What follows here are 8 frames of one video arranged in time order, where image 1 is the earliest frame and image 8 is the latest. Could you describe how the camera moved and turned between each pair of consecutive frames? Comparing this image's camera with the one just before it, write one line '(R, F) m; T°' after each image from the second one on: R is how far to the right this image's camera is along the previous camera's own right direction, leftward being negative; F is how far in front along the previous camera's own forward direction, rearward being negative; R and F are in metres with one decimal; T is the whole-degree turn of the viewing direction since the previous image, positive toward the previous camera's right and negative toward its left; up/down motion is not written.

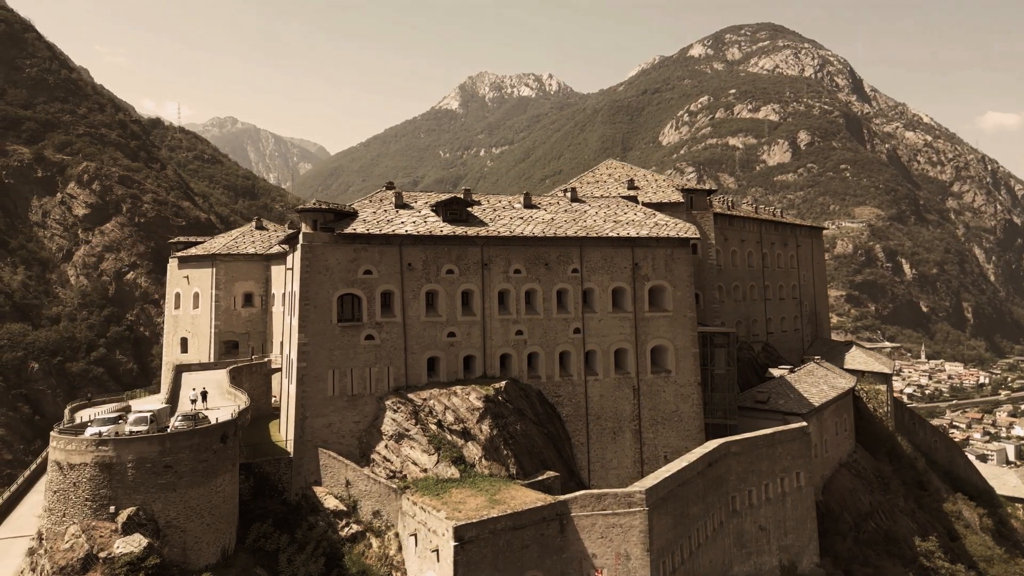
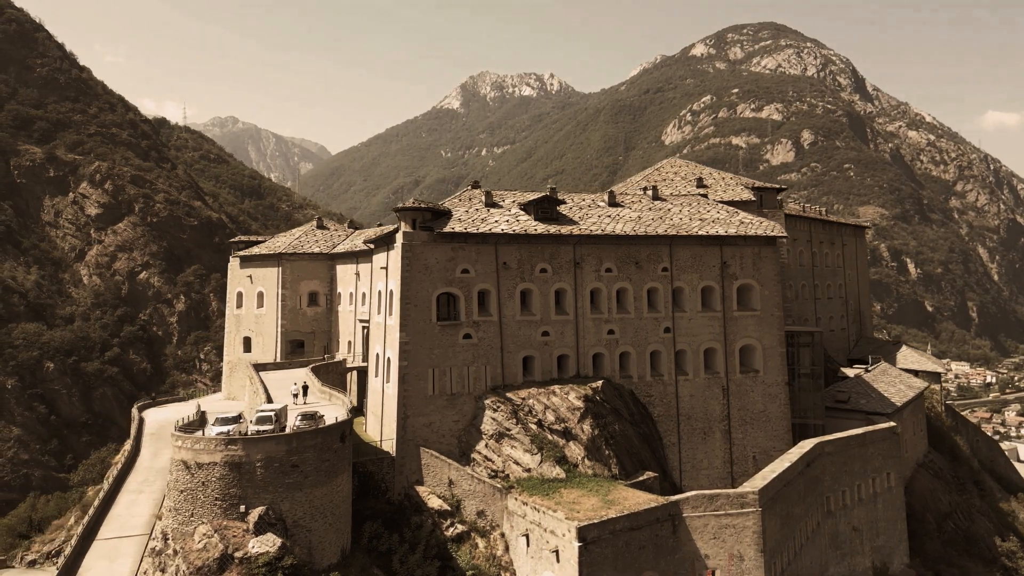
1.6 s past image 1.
(-3.8, +0.2) m; -1°
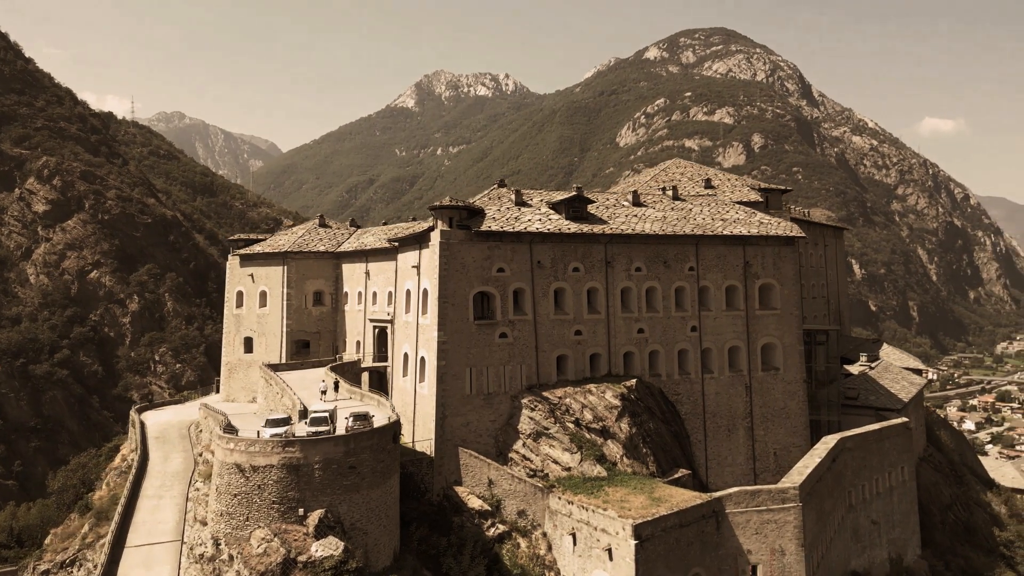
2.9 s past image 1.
(-3.1, +0.2) m; +3°
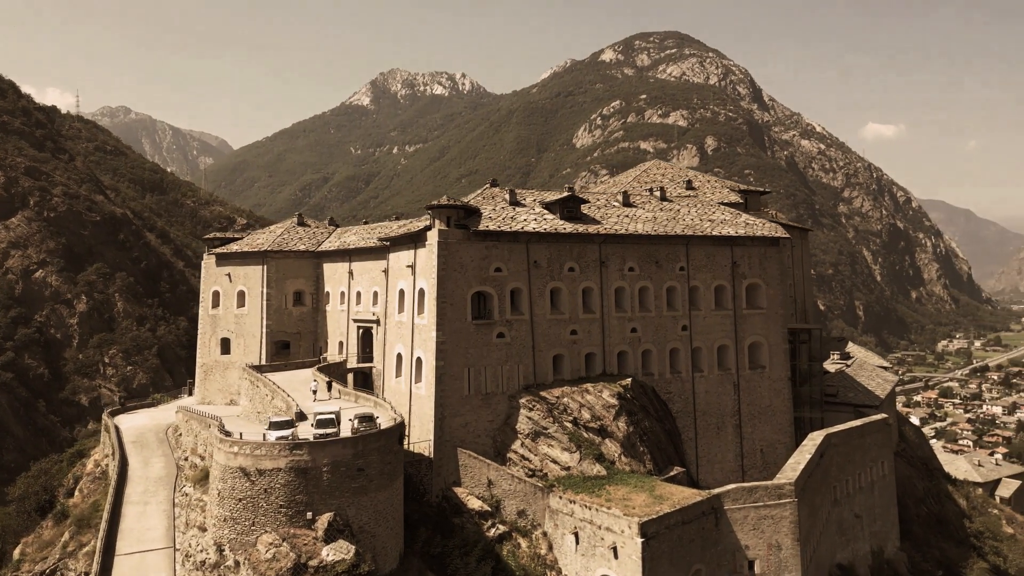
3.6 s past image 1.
(-1.6, +0.1) m; +3°
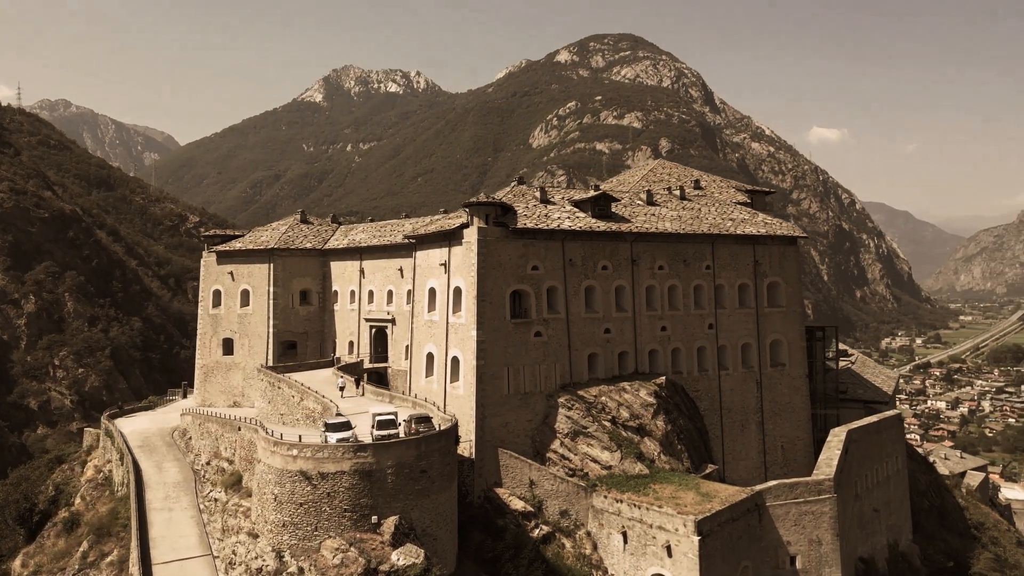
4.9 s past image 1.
(-3.1, +0.4) m; +3°
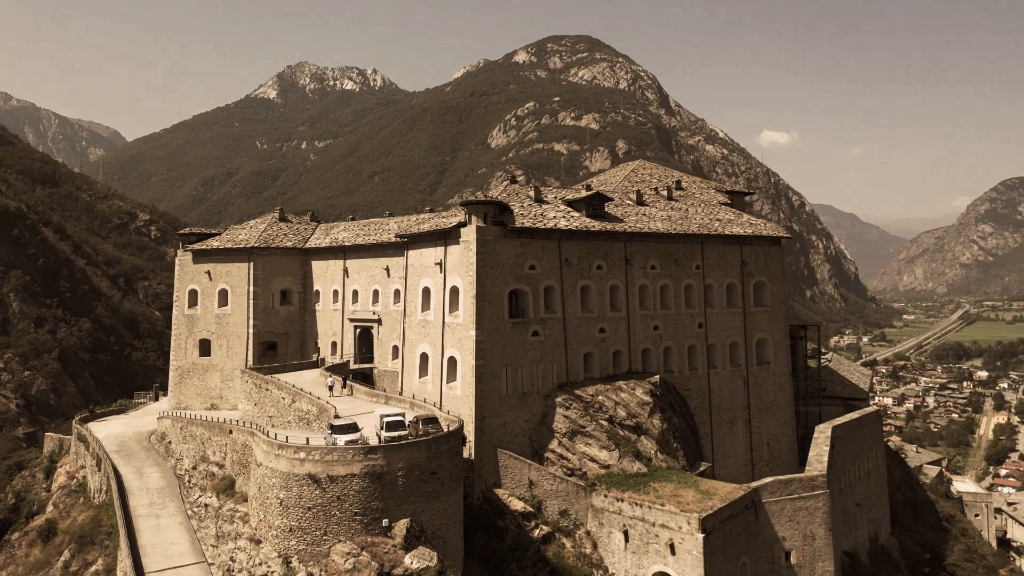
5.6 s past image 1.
(-1.5, +0.2) m; +3°
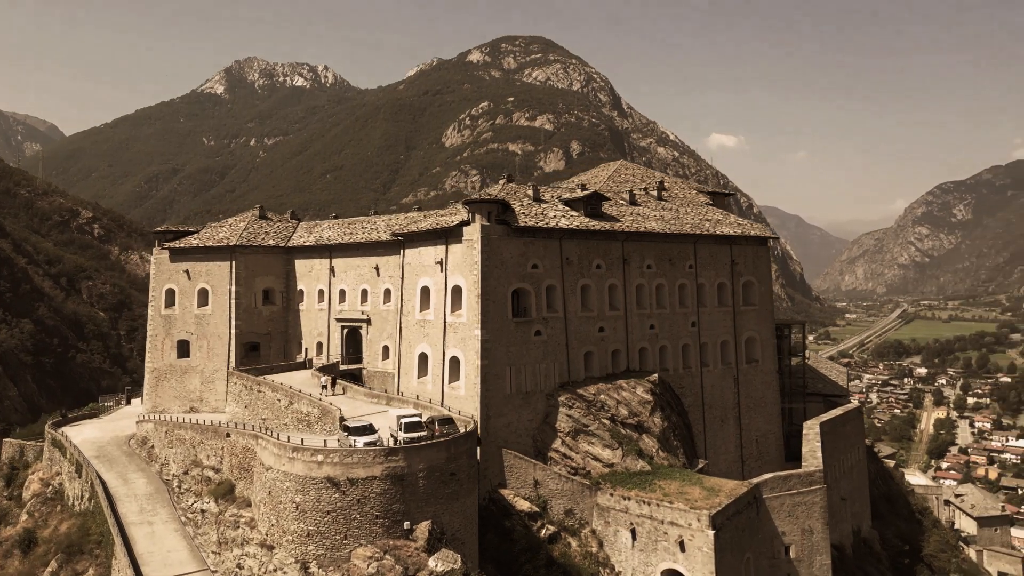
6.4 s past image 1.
(-1.8, +0.2) m; +3°
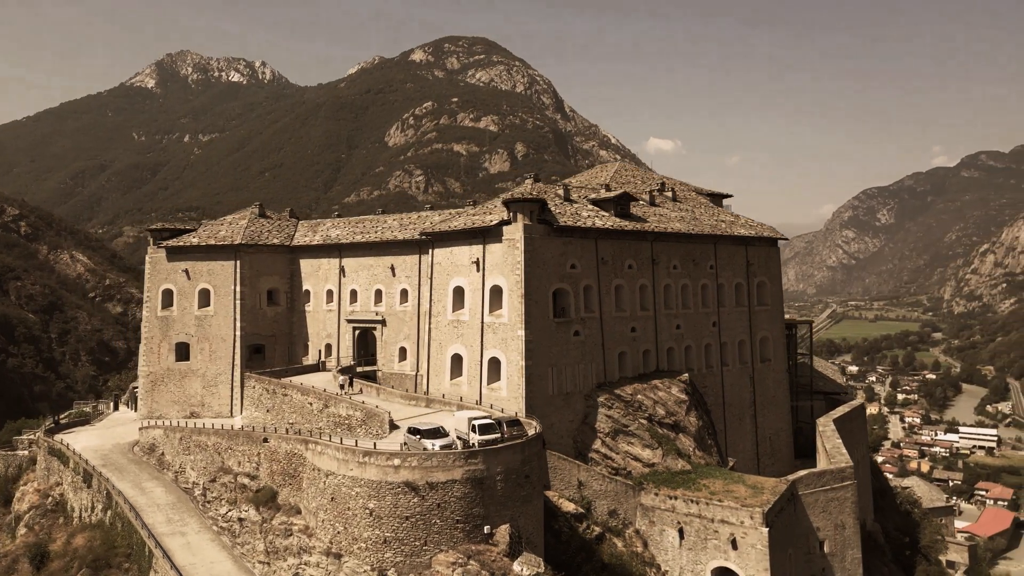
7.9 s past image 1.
(-3.6, +0.4) m; +4°
